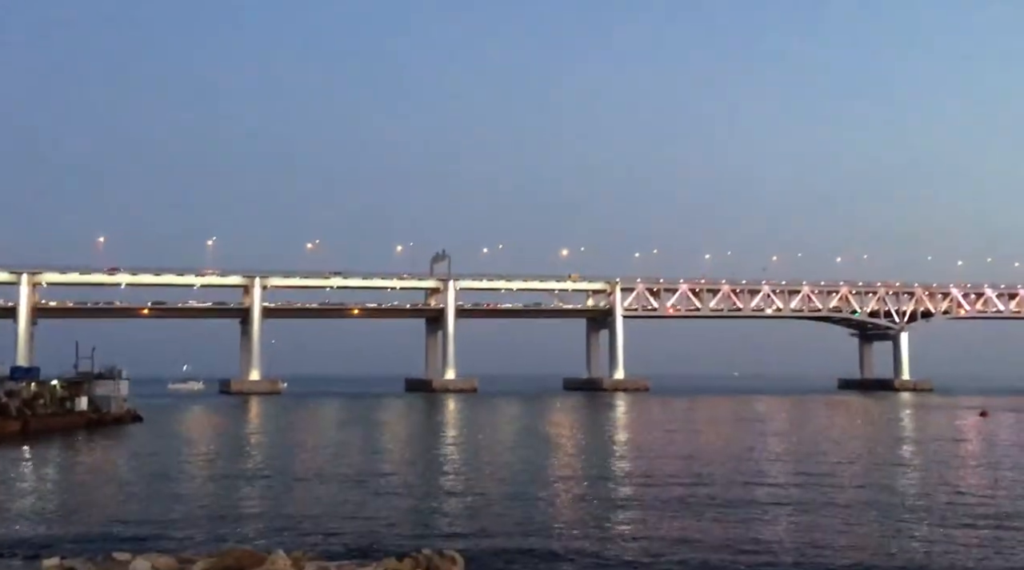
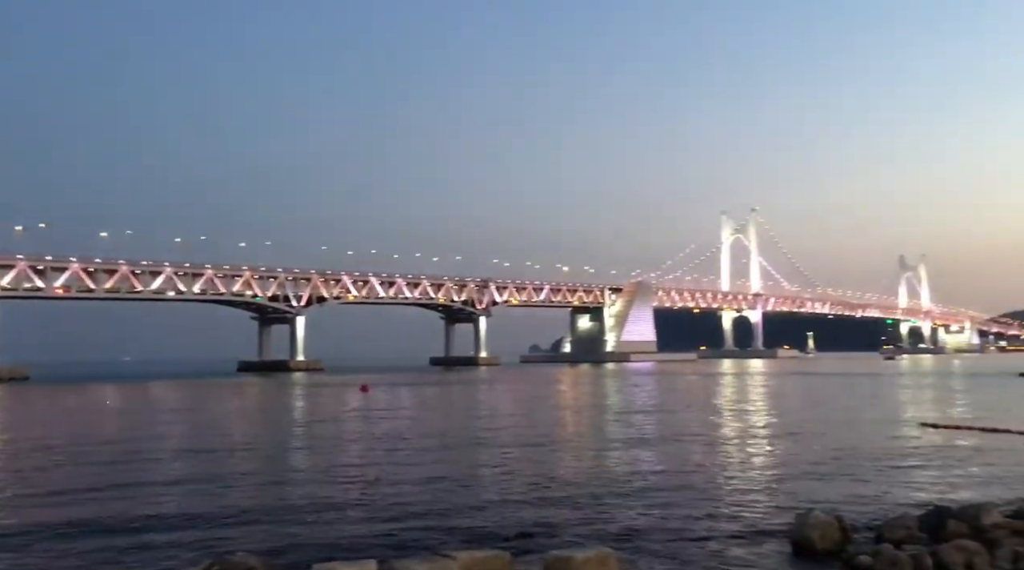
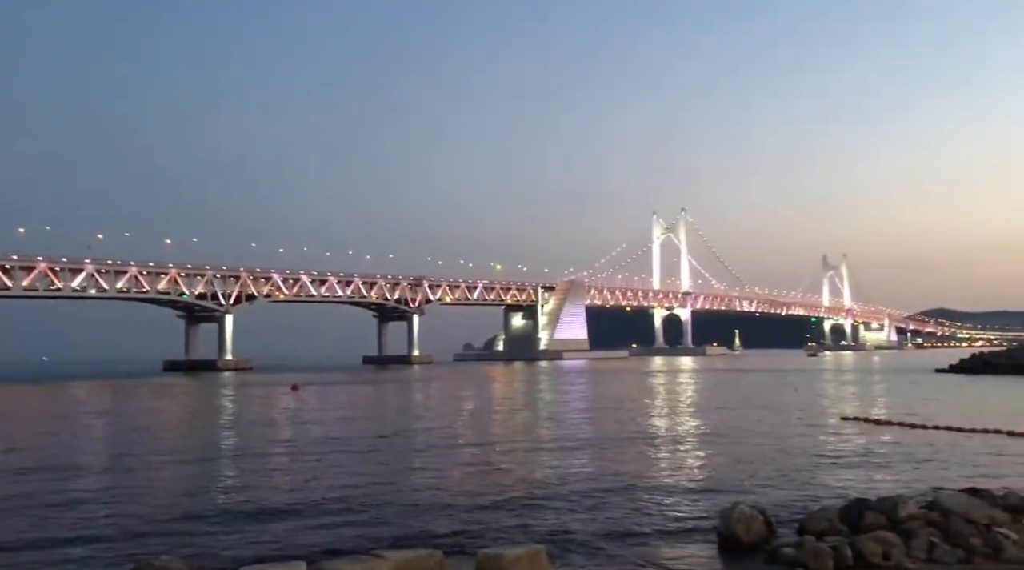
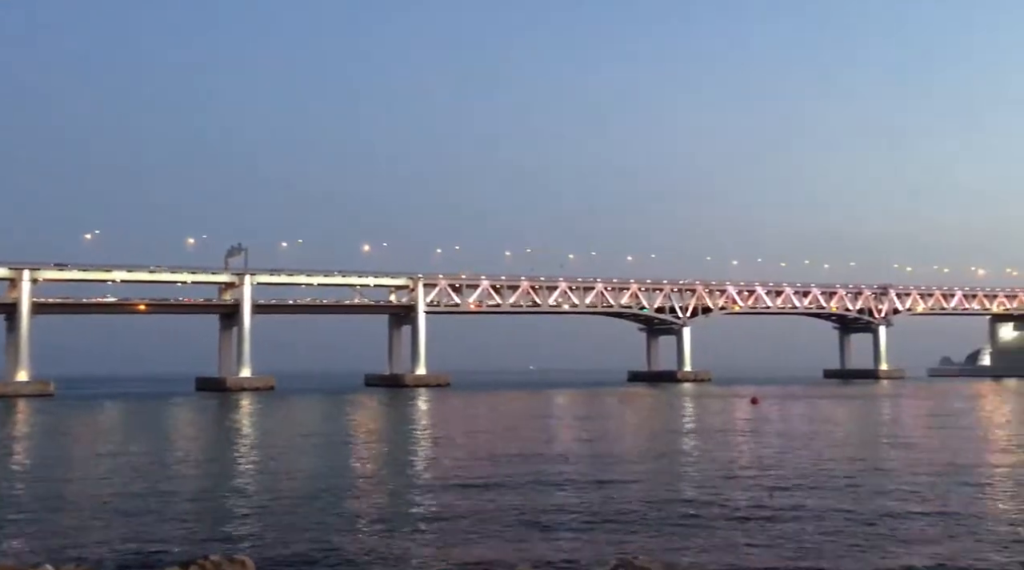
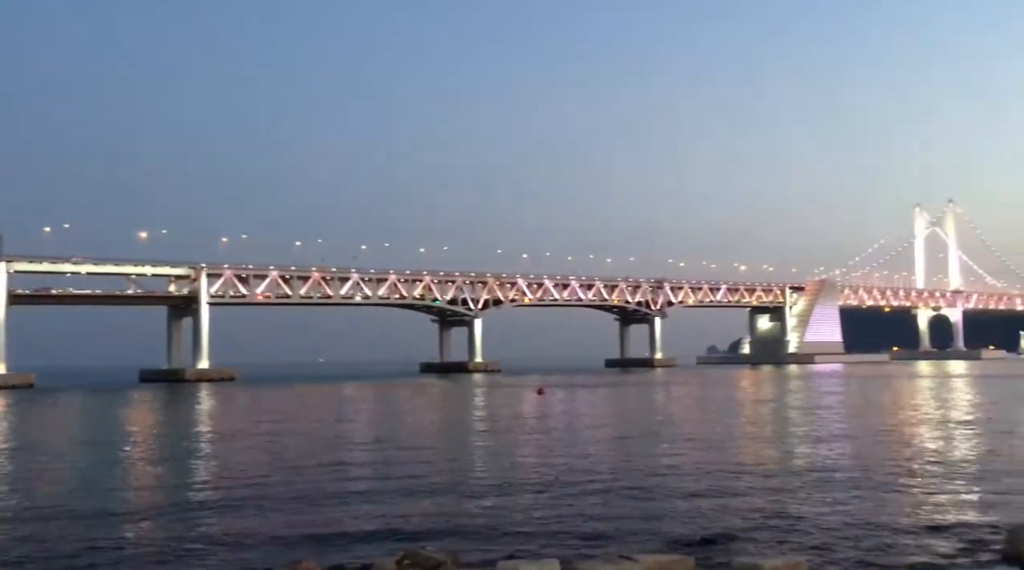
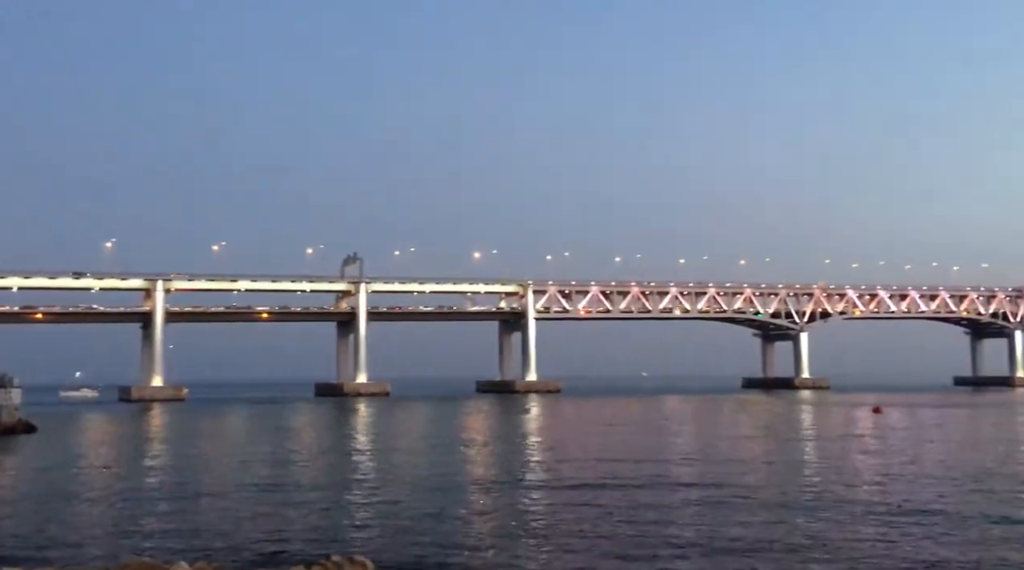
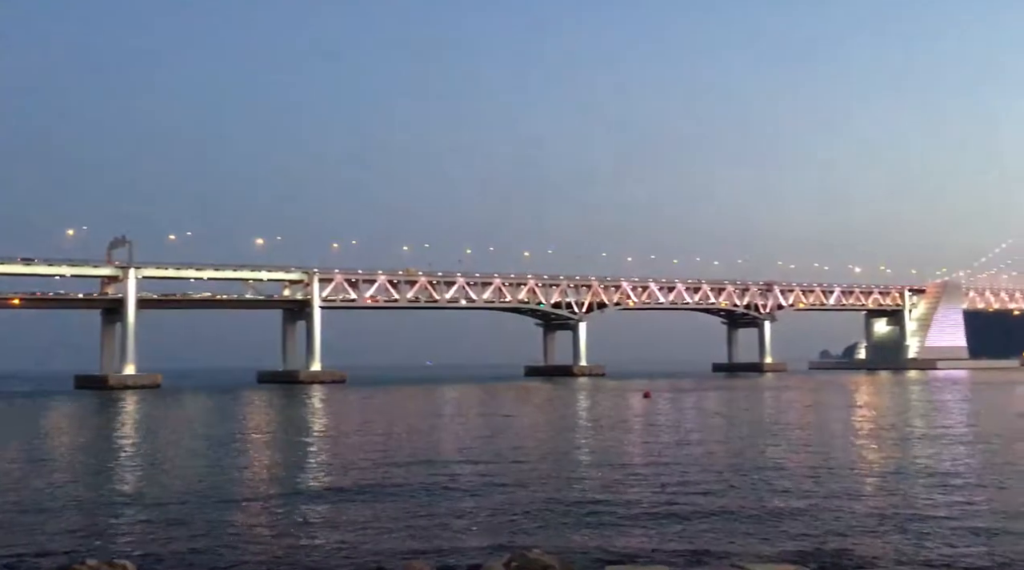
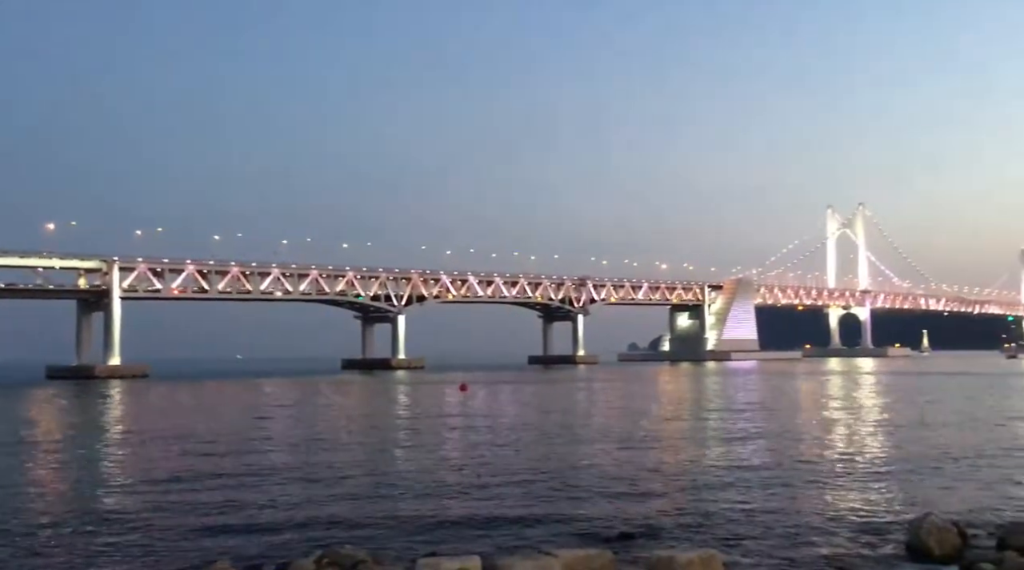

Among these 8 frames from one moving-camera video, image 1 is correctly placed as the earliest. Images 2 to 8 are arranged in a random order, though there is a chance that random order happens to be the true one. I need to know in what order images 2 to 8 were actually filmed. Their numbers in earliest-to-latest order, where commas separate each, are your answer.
6, 4, 7, 5, 8, 2, 3
